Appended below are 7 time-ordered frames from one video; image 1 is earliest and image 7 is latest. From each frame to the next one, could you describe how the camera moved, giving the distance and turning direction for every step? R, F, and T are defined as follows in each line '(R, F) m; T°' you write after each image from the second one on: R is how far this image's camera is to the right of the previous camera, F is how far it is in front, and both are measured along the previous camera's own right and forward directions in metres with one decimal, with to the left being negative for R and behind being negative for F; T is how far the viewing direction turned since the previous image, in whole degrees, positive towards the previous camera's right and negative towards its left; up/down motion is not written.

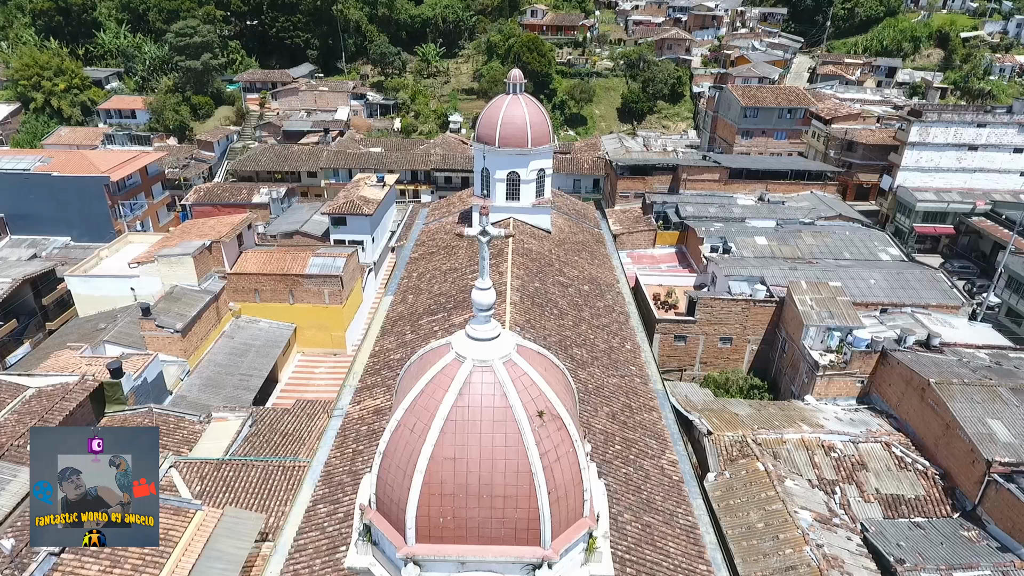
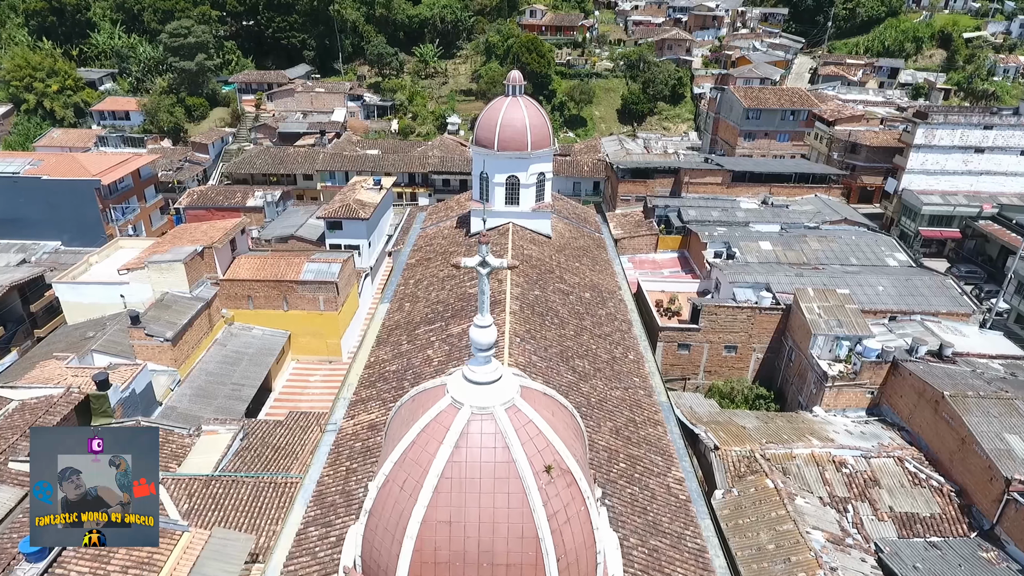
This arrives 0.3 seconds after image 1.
(0.0, +0.6) m; 0°
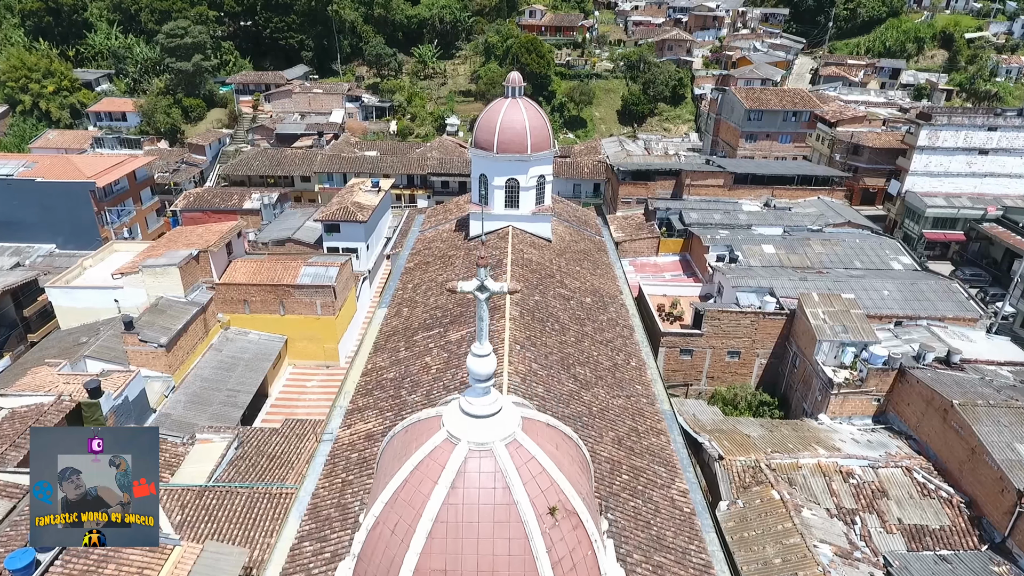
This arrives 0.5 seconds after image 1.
(0.0, +0.4) m; 0°
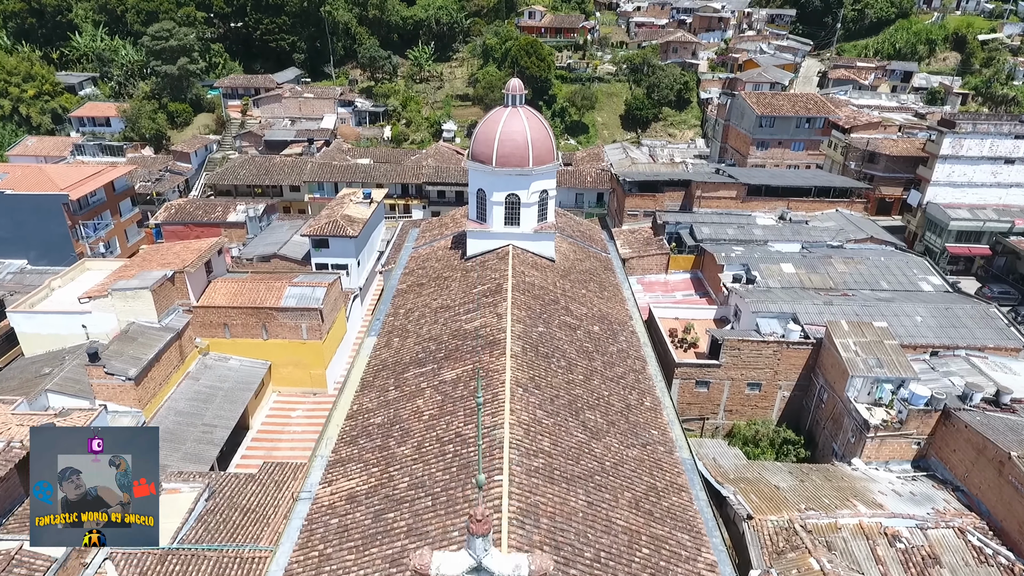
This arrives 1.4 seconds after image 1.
(-0.1, +1.9) m; 0°
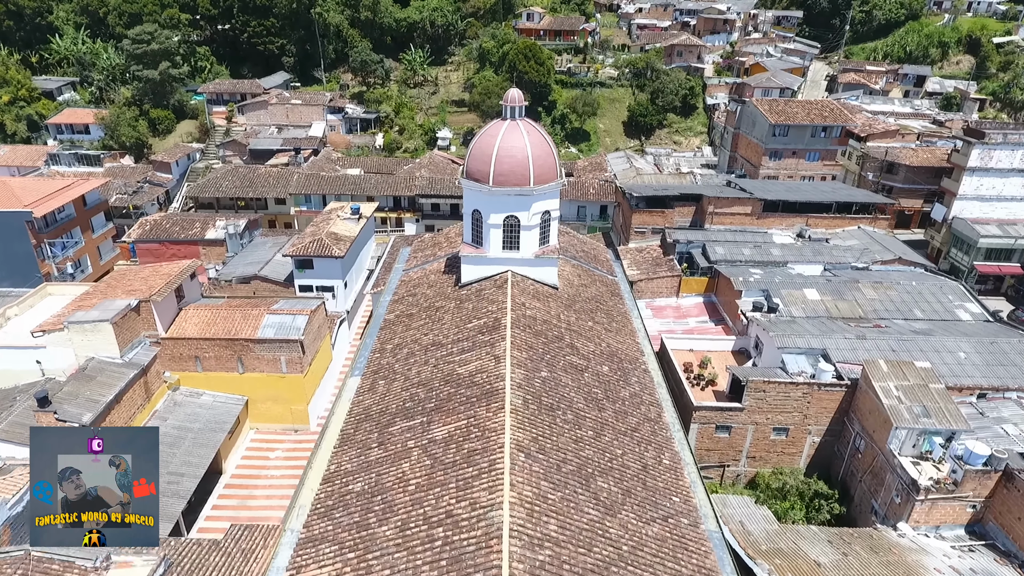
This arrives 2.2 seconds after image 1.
(0.0, +2.2) m; 0°
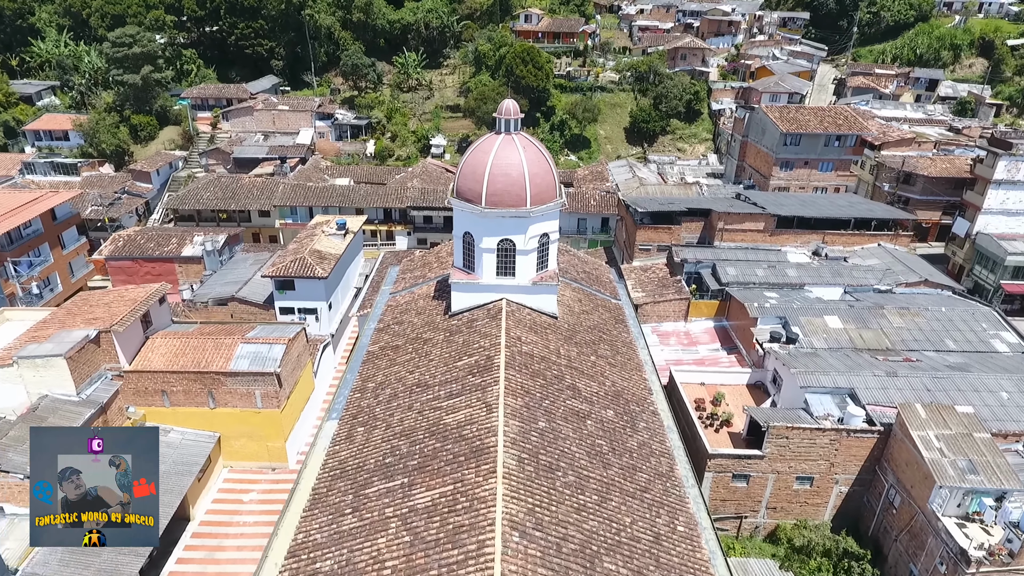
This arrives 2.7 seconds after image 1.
(+0.1, +1.9) m; 0°
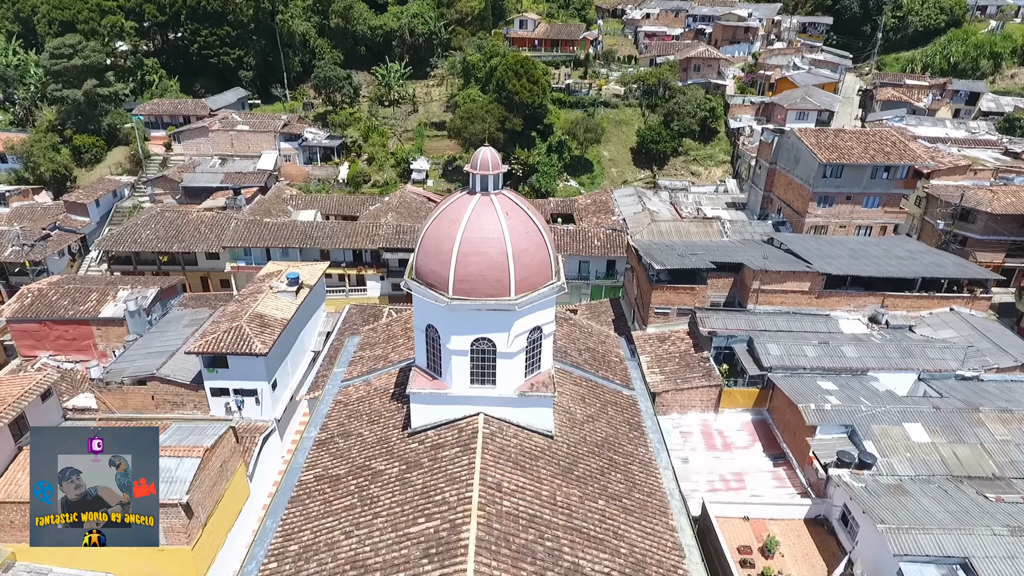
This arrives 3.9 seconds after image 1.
(+0.4, +5.1) m; 0°
